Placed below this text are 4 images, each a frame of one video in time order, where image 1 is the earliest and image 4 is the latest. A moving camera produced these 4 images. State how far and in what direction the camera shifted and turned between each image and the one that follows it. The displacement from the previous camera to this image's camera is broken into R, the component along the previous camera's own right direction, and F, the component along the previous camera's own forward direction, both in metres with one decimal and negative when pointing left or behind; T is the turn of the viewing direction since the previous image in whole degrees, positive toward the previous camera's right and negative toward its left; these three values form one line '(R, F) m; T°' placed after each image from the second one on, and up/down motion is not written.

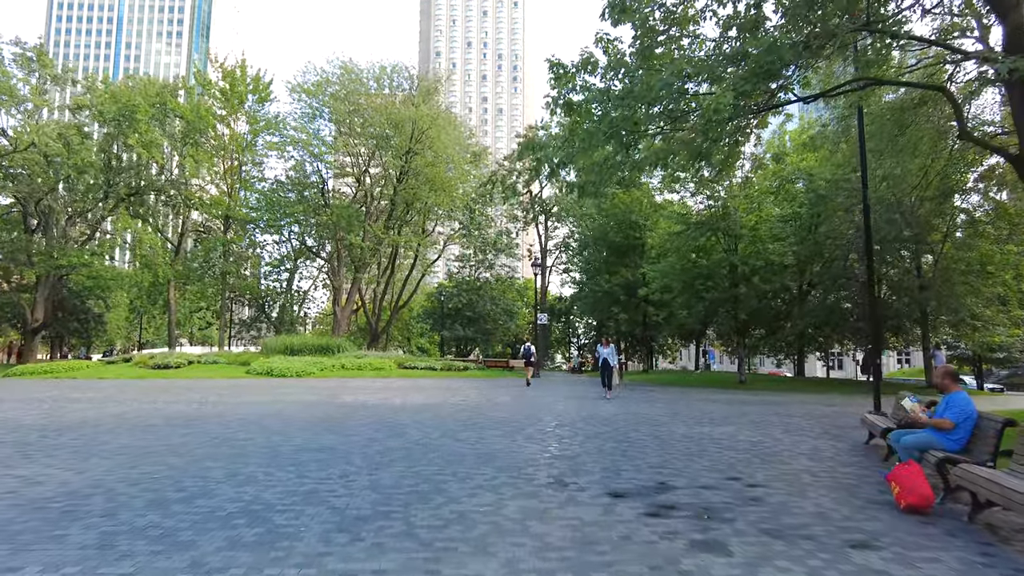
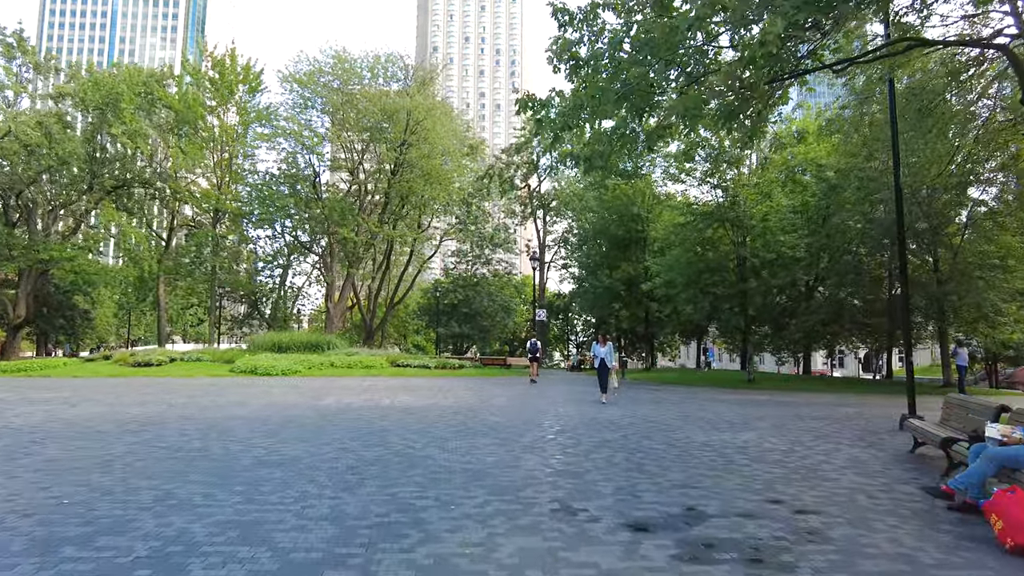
(0.0, +1.2) m; 0°
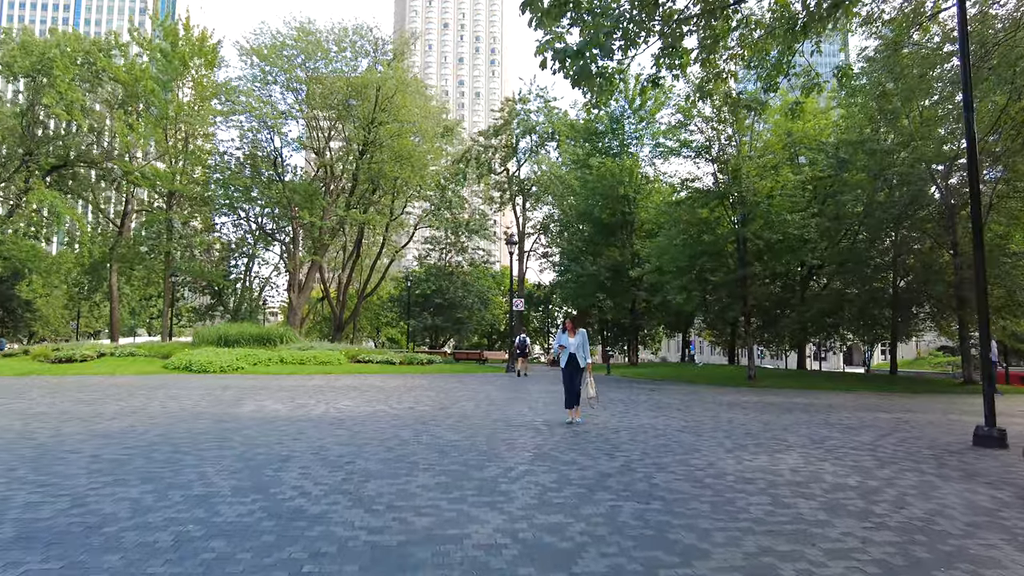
(+0.2, +2.6) m; +2°
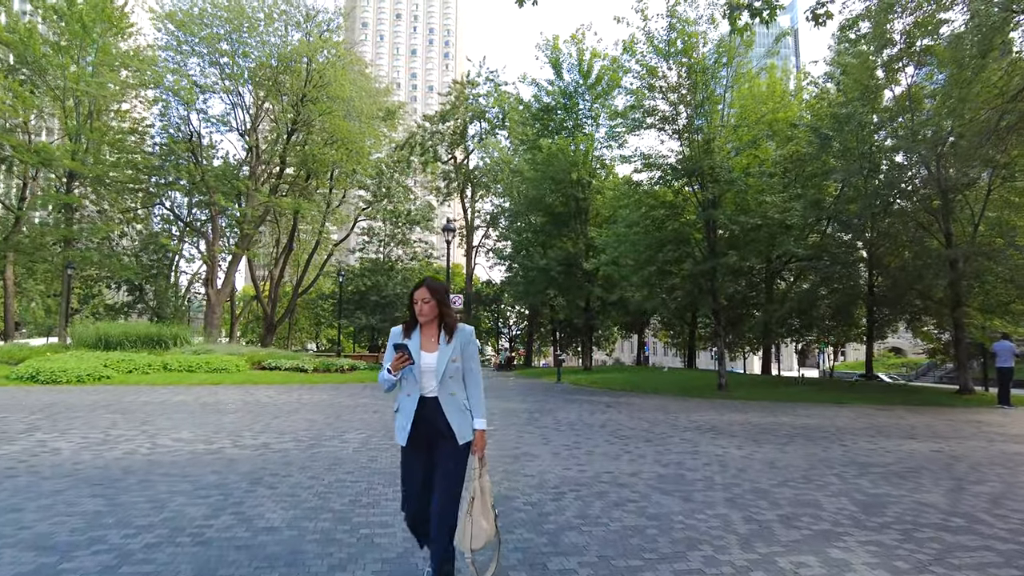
(+0.6, +3.3) m; +4°
